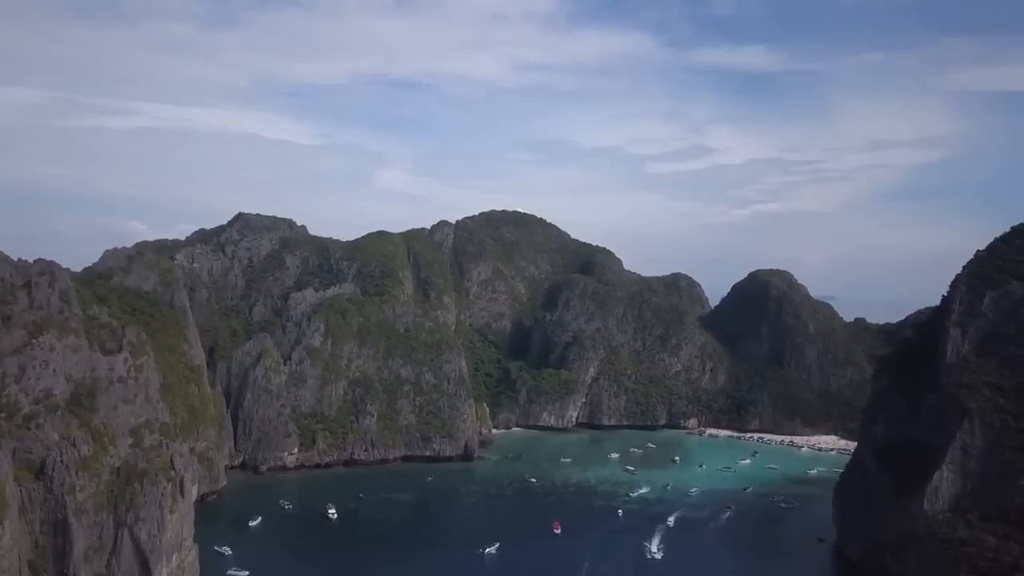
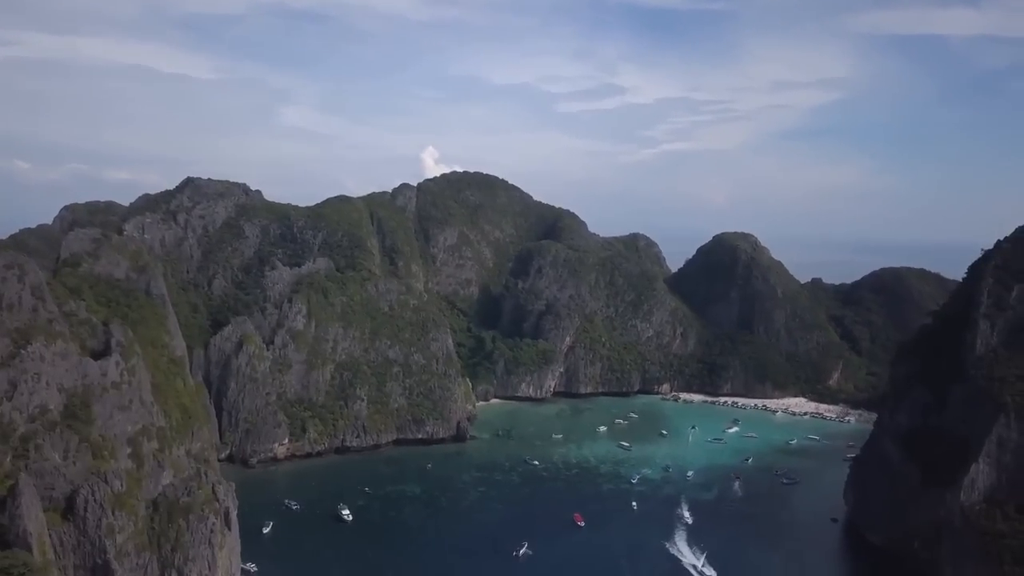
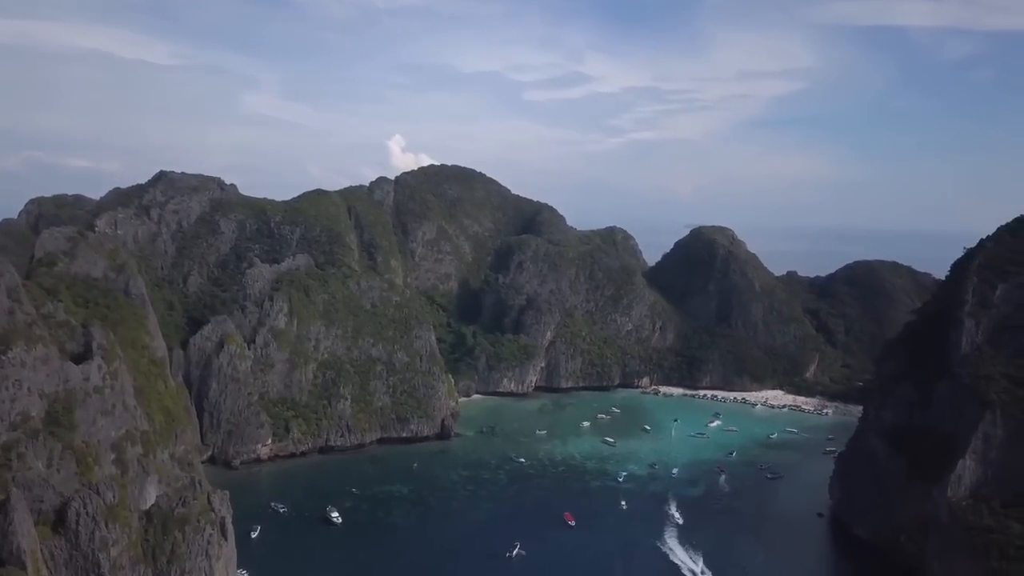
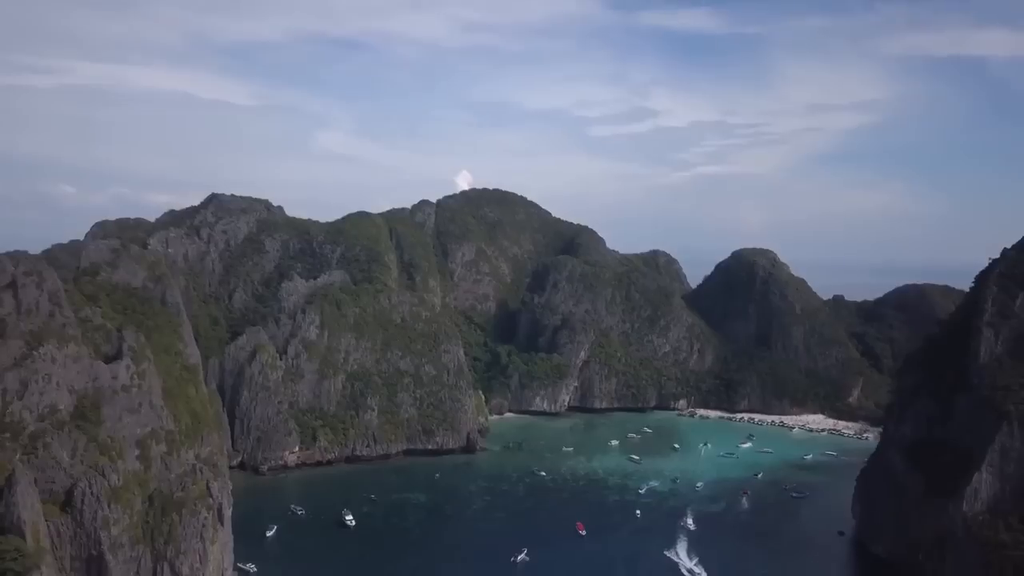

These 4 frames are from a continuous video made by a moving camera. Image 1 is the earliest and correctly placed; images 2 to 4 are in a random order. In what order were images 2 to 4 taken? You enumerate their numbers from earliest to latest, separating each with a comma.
4, 2, 3
